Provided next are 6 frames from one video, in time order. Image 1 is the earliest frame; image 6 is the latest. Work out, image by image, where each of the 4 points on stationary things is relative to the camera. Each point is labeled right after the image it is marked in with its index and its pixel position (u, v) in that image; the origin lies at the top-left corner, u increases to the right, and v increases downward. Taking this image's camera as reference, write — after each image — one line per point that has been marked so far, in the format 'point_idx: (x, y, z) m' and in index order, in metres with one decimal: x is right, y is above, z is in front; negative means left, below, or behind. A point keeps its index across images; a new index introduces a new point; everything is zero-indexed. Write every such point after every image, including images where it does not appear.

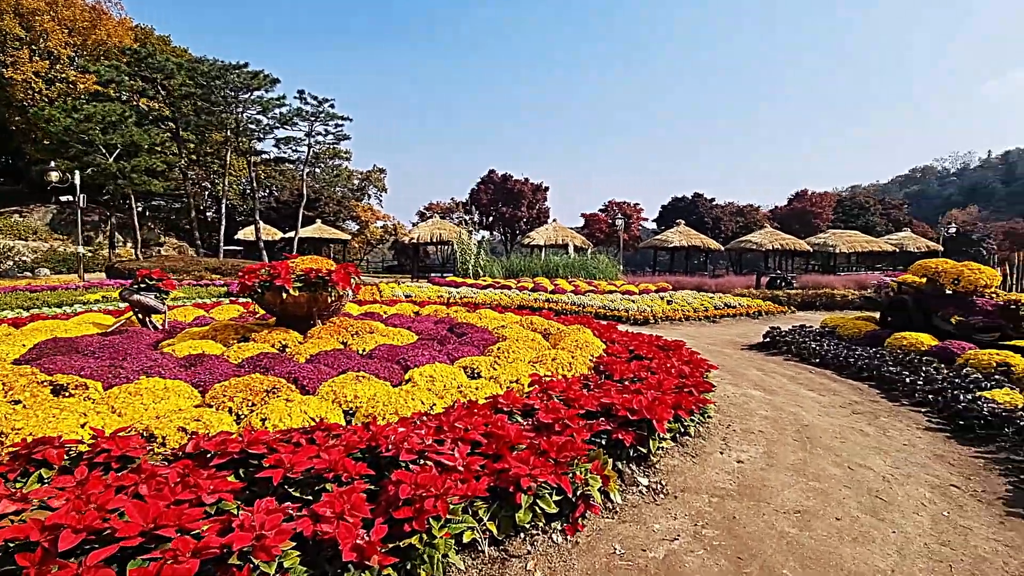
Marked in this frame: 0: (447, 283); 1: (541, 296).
0: (-2.2, +0.2, +17.0) m
1: (+0.8, -0.2, +13.3) m
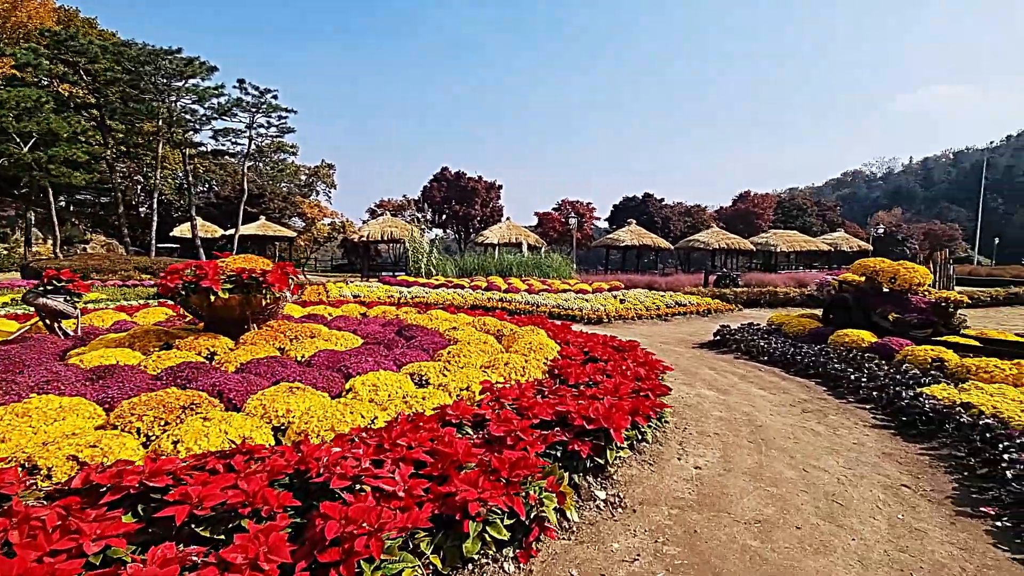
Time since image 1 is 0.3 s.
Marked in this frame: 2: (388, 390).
0: (-3.7, +0.2, +16.5) m
1: (-0.5, -0.2, +13.1) m
2: (-0.9, -0.8, +3.7) m
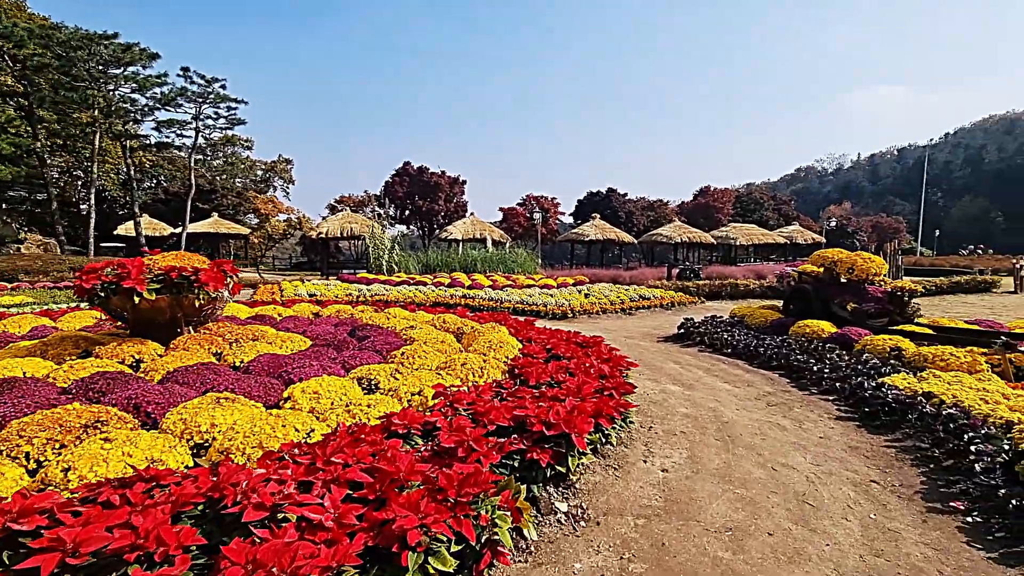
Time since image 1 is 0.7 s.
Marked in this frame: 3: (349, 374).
0: (-4.9, +0.2, +15.9) m
1: (-1.4, -0.1, +12.7) m
2: (-1.2, -0.7, +3.4) m
3: (-1.3, -0.7, +4.1) m
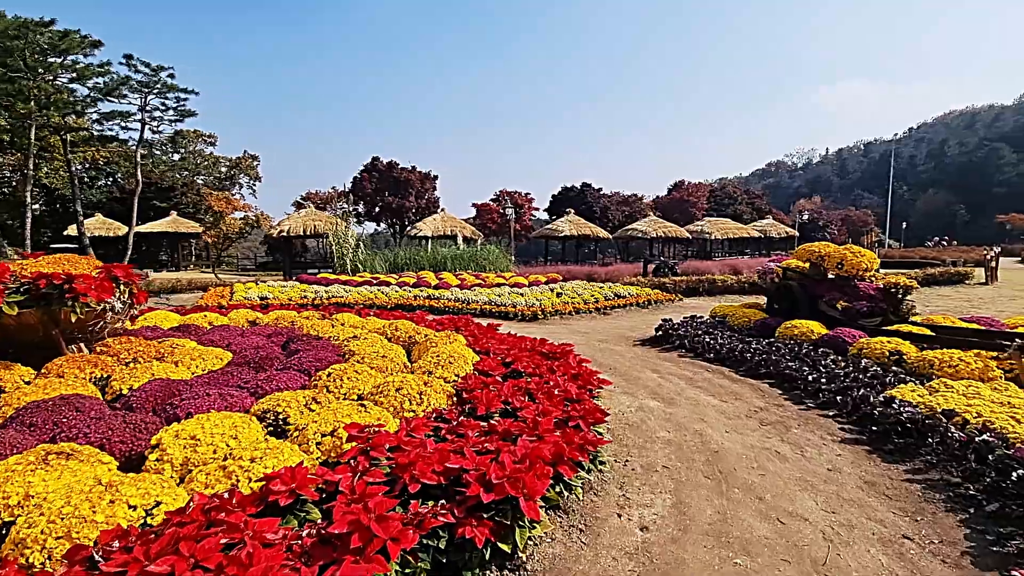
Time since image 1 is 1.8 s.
0: (-5.8, +0.2, +14.9) m
1: (-2.1, -0.1, +11.9) m
2: (-1.5, -0.8, +2.6) m
3: (-1.7, -0.8, +3.3) m
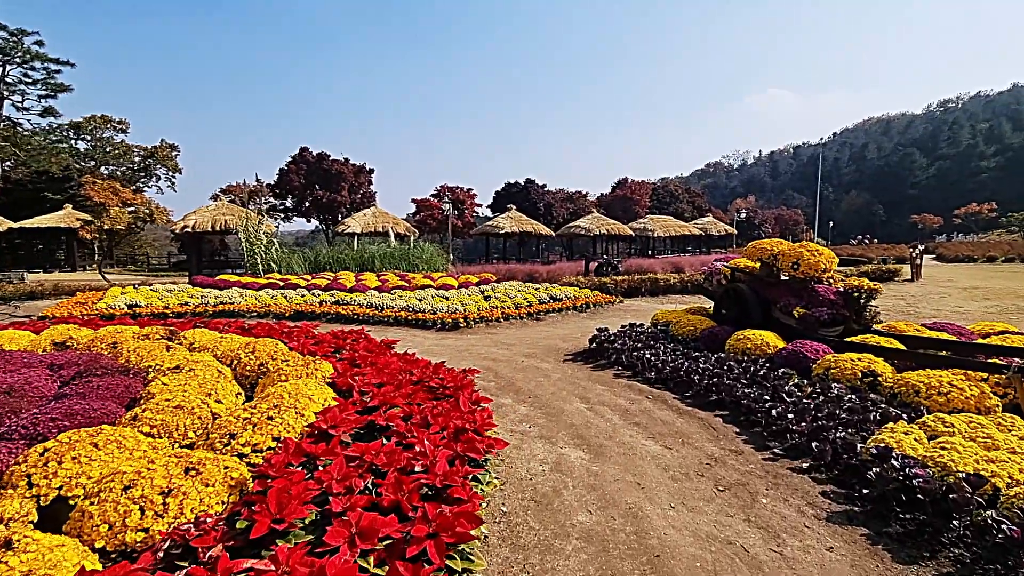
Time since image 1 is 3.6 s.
0: (-7.7, +0.1, +12.9) m
1: (-3.7, -0.2, +10.3) m
2: (-2.2, -0.9, +1.1) m
3: (-2.4, -0.9, +1.8) m
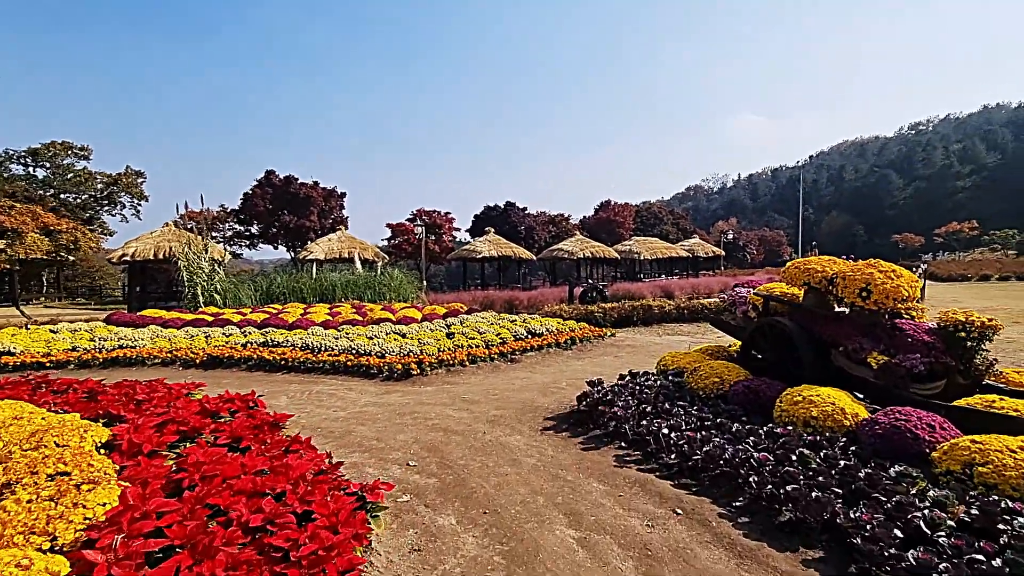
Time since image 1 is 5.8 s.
0: (-8.2, -0.7, +10.9) m
1: (-4.2, -0.8, +8.4) m
2: (-2.4, -1.1, -0.8) m
3: (-2.6, -1.1, -0.1) m
